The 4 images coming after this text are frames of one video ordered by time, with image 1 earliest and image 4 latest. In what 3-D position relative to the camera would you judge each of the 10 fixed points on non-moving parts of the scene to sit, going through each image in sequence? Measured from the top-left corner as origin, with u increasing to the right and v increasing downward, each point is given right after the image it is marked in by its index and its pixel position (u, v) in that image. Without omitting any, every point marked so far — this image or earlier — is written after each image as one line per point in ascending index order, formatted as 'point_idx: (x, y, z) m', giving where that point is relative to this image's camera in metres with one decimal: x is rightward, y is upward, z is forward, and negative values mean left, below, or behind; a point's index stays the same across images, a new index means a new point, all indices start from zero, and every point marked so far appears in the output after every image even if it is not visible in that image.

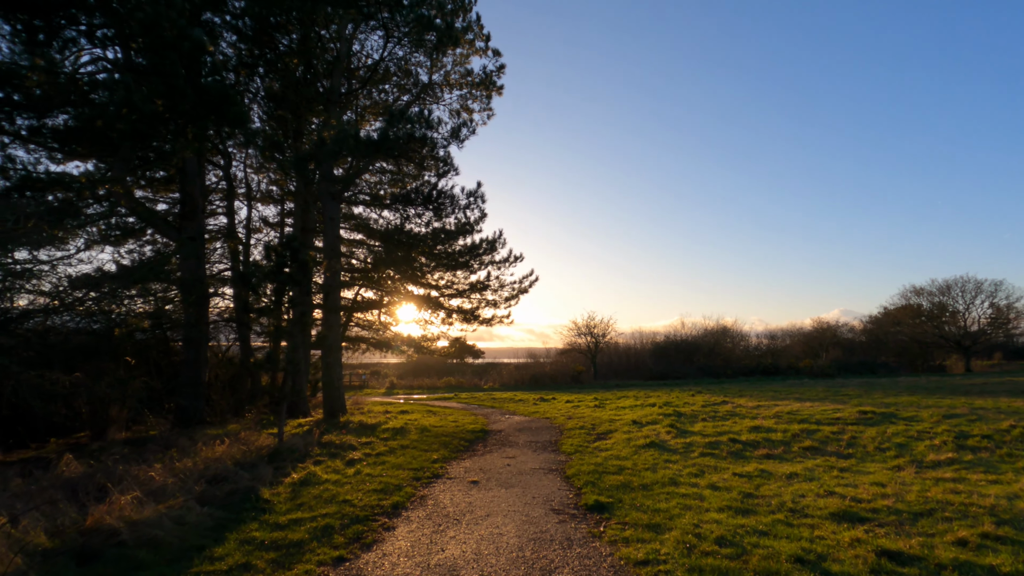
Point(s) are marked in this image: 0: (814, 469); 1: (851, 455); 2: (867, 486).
0: (+4.3, -2.6, +7.6) m
1: (+5.6, -2.8, +8.8) m
2: (+4.2, -2.4, +6.4) m
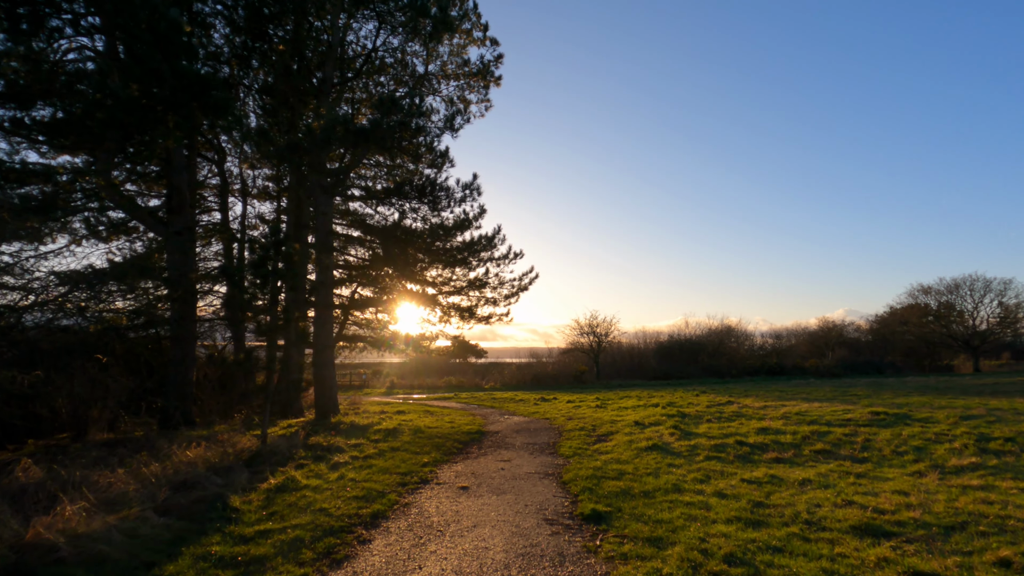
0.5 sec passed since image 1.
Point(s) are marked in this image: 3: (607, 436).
0: (+4.2, -2.5, +7.1) m
1: (+5.5, -2.7, +8.3) m
2: (+4.1, -2.3, +5.8) m
3: (+2.0, -3.1, +11.4) m
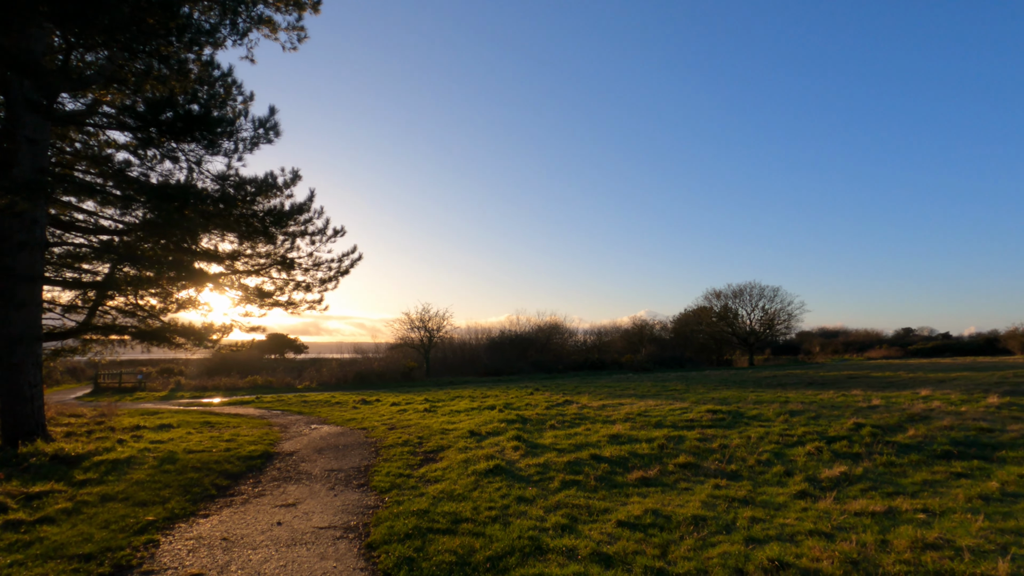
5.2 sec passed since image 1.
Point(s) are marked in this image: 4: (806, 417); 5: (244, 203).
0: (+2.1, -2.3, +5.6) m
1: (+3.0, -2.5, +7.1) m
2: (+2.5, -2.1, +4.4) m
3: (-1.3, -2.8, +9.0) m
4: (+6.4, -2.8, +11.7) m
5: (-6.0, +2.0, +11.9) m
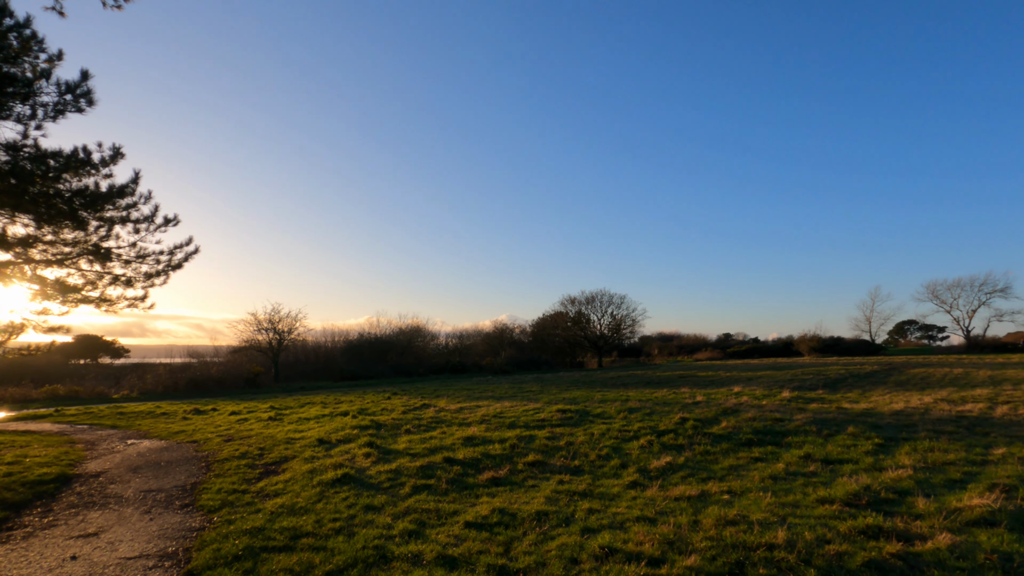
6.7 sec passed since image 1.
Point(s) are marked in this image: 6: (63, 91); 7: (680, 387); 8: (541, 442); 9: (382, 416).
0: (+0.5, -2.4, +6.0) m
1: (+1.0, -2.6, +7.6) m
2: (+1.1, -2.2, +4.8) m
3: (-3.7, -2.8, +8.4) m
4: (+3.1, -3.0, +12.9) m
5: (-8.9, +2.1, +10.1) m
6: (-7.1, +3.1, +8.4) m
7: (+6.2, -3.7, +19.7) m
8: (+0.5, -2.7, +9.2) m
9: (-3.3, -3.3, +13.6) m
